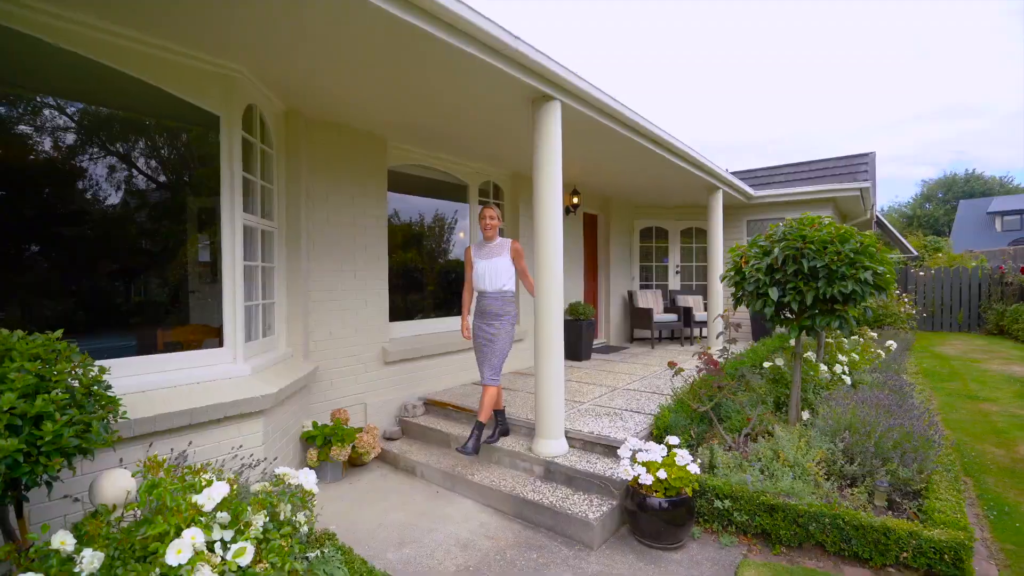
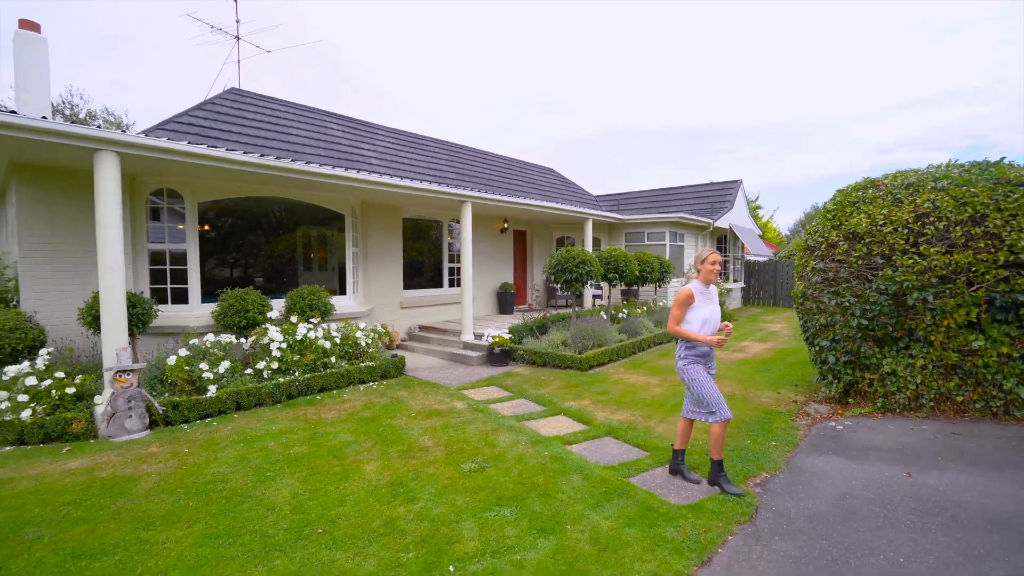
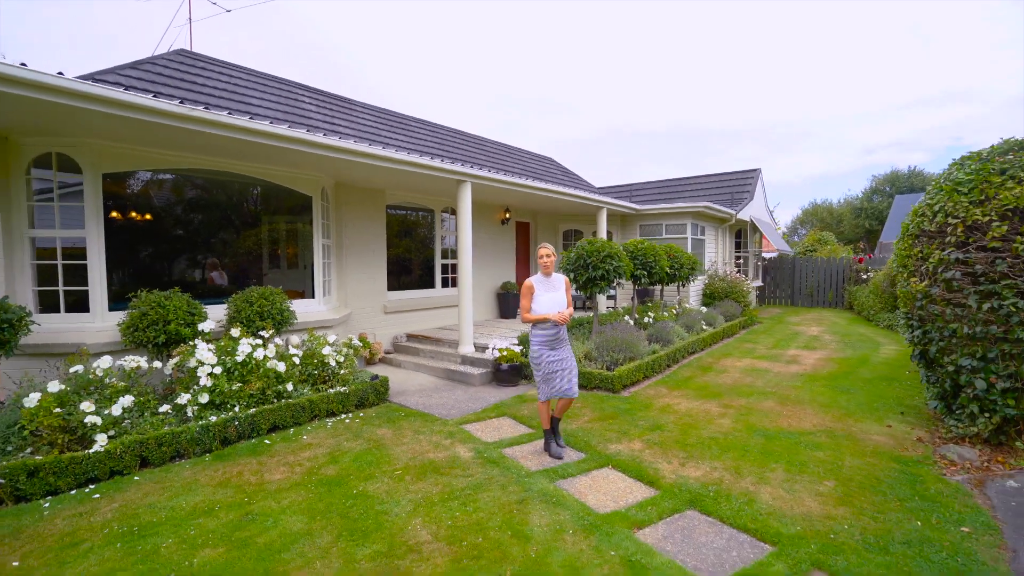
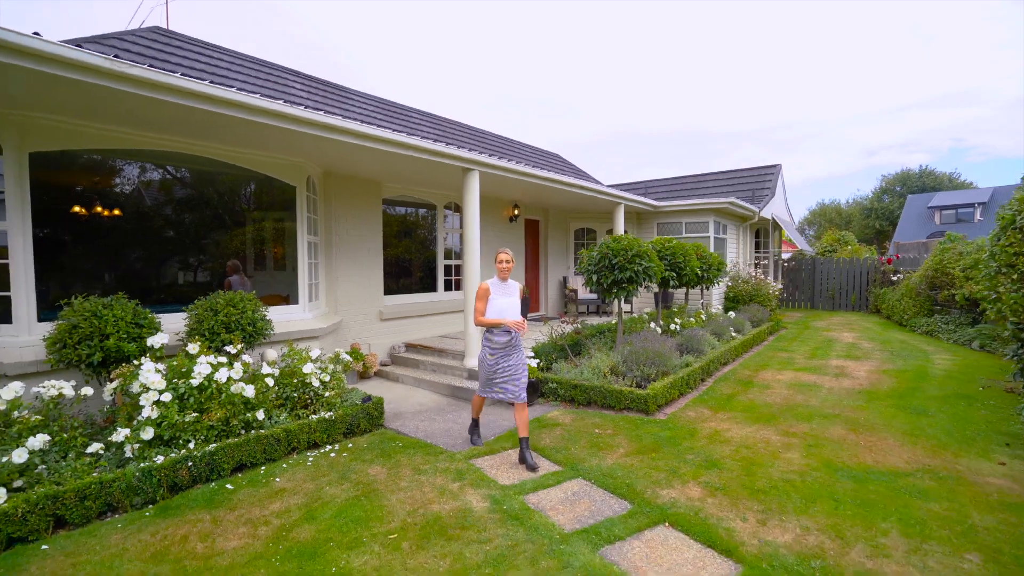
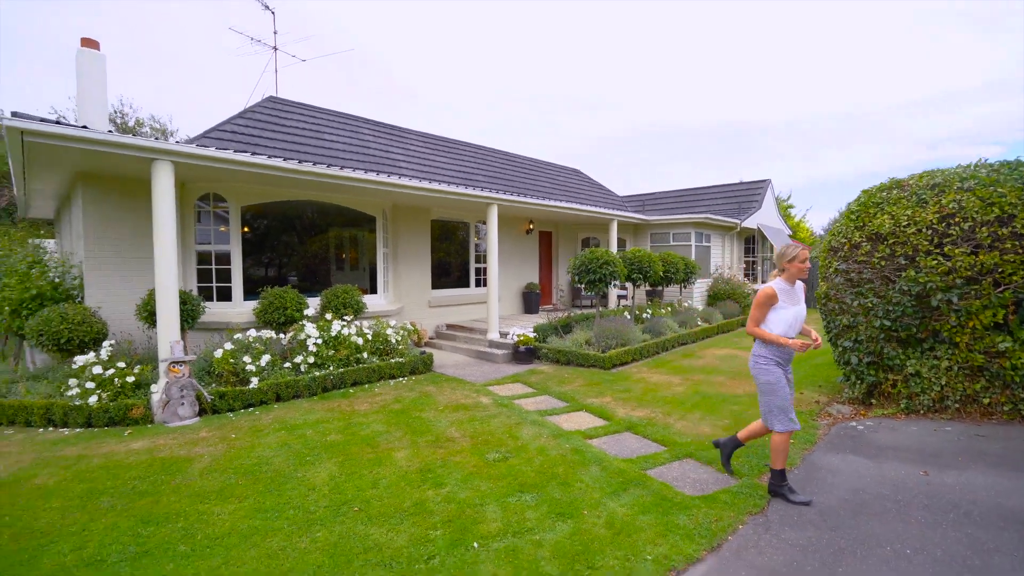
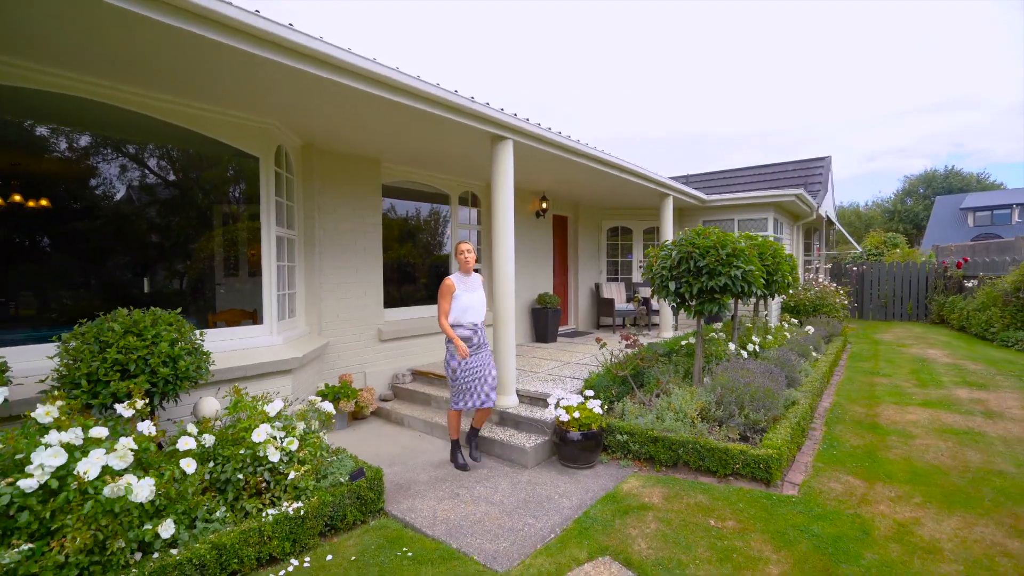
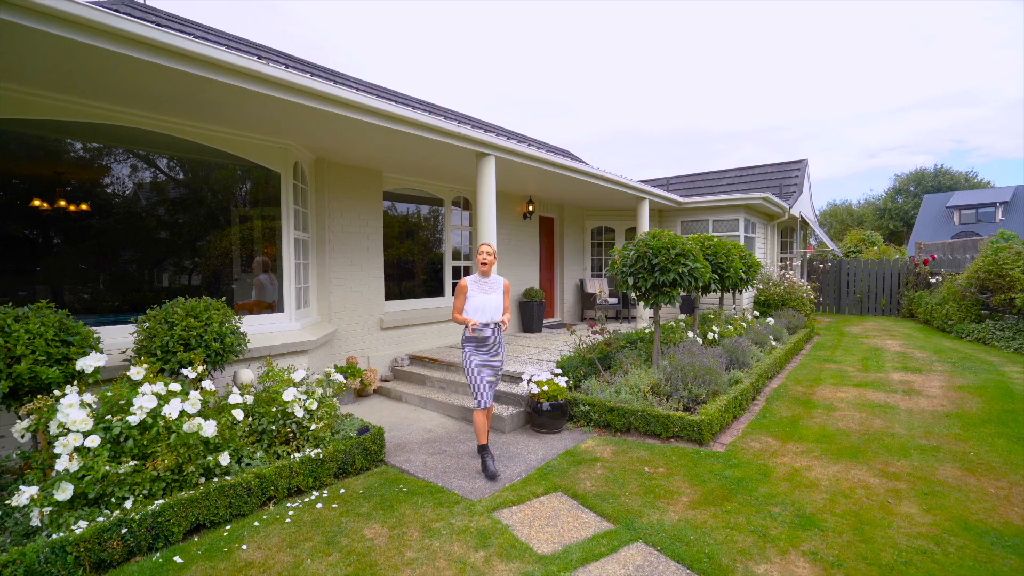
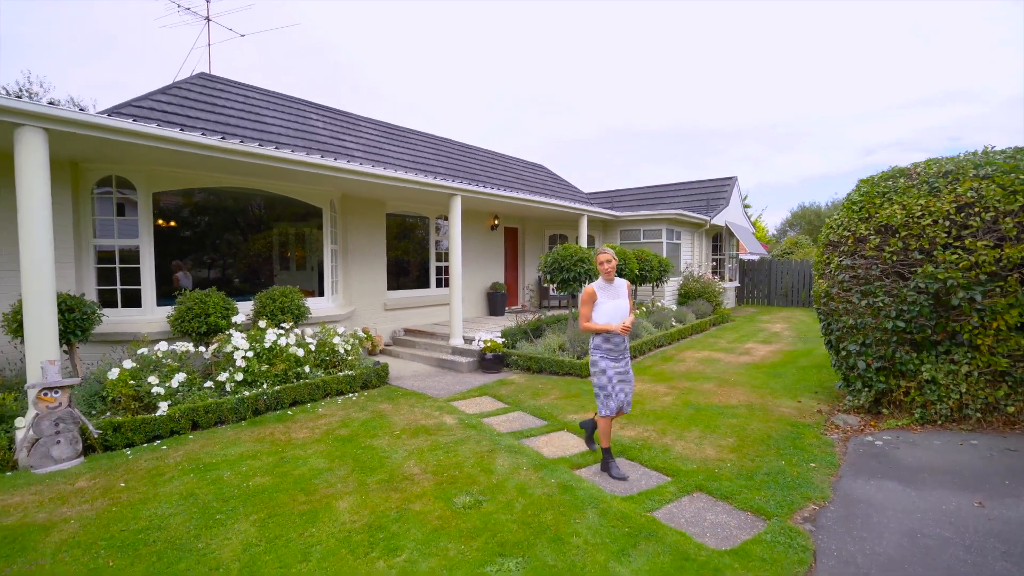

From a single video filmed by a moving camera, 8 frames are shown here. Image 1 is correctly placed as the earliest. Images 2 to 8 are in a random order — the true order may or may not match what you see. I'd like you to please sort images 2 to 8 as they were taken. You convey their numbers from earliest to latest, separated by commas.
6, 7, 4, 3, 8, 2, 5
